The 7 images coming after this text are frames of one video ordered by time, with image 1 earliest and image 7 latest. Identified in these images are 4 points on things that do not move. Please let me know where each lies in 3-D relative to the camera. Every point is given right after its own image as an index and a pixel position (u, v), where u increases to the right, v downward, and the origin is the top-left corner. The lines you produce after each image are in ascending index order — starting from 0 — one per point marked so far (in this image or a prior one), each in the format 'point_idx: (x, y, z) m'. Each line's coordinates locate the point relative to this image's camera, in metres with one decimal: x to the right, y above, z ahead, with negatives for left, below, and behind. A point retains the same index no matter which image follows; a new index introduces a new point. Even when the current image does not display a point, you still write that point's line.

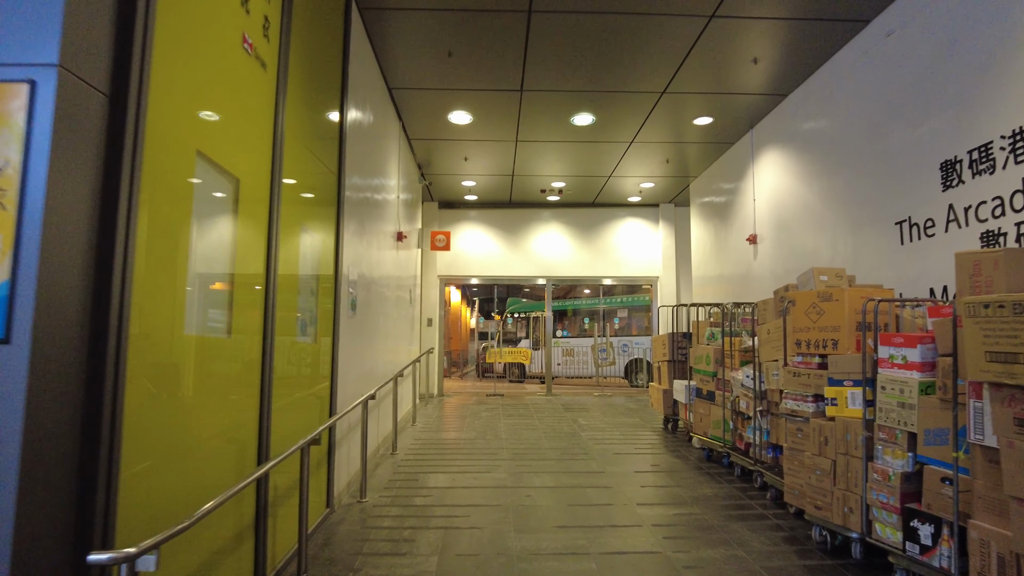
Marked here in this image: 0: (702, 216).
0: (+2.2, +0.9, +7.9) m
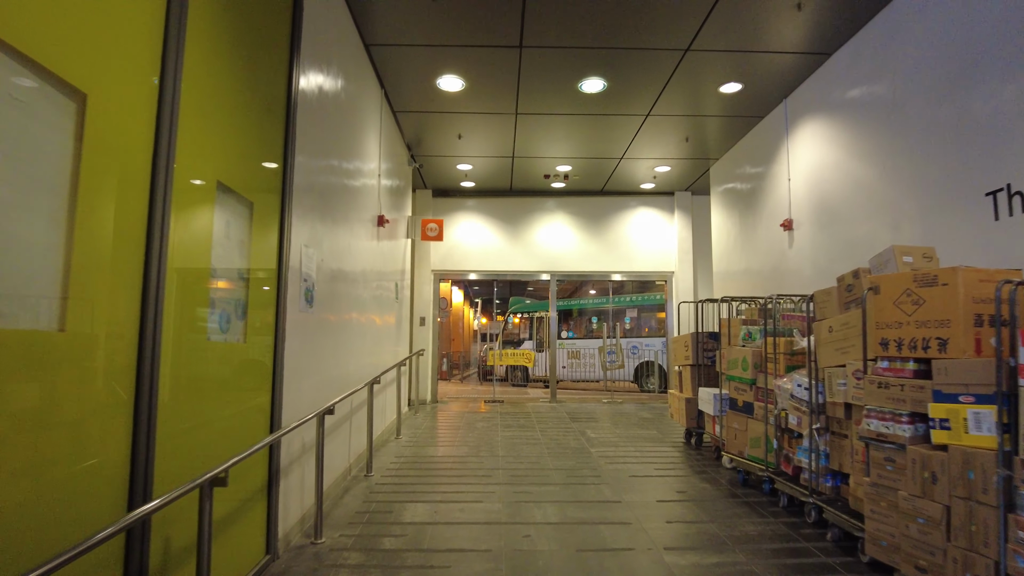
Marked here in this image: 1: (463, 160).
0: (+2.3, +0.9, +7.1) m
1: (-0.5, +1.4, +7.1) m
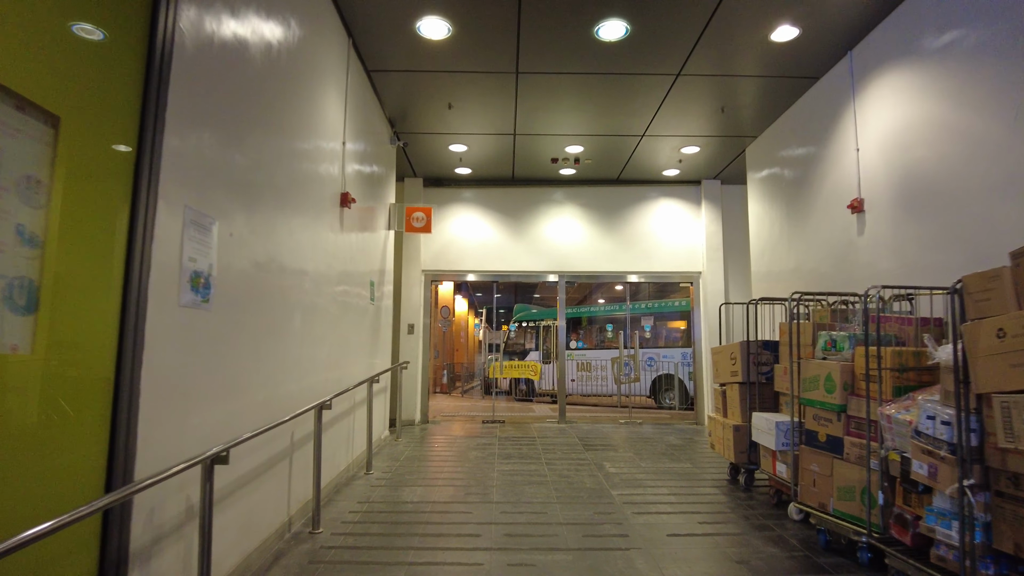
0: (+2.3, +0.9, +6.0) m
1: (-0.5, +1.4, +6.1) m
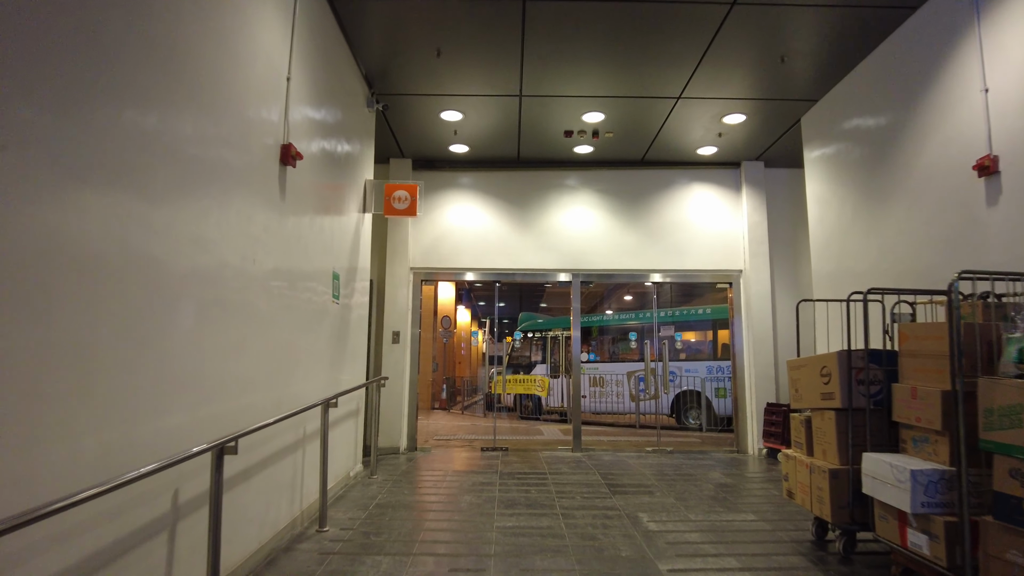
0: (+2.3, +0.9, +4.9) m
1: (-0.5, +1.4, +5.0) m
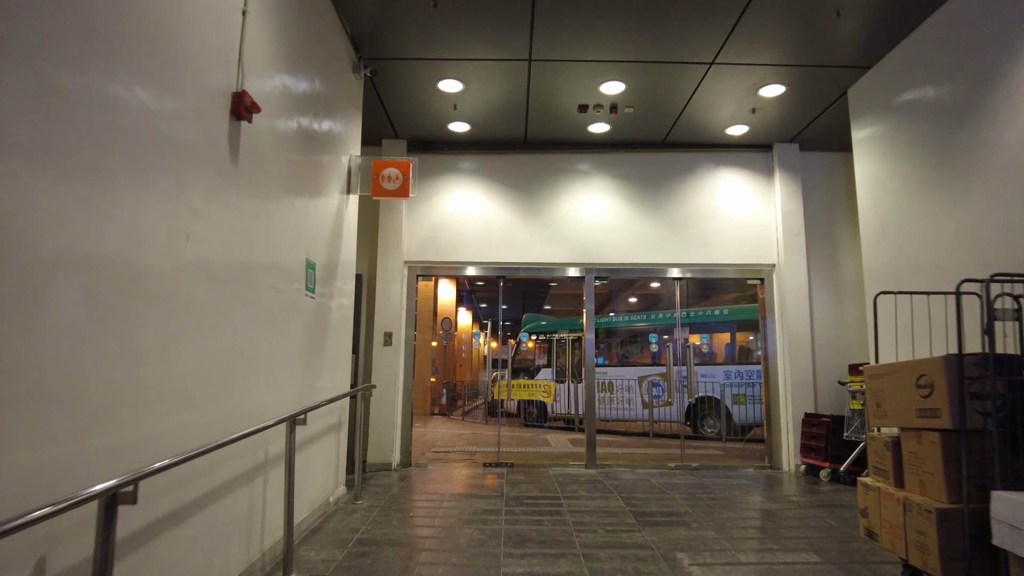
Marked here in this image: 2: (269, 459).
0: (+2.4, +0.9, +4.3) m
1: (-0.4, +1.4, +4.4) m
2: (-1.0, -0.7, +2.7) m
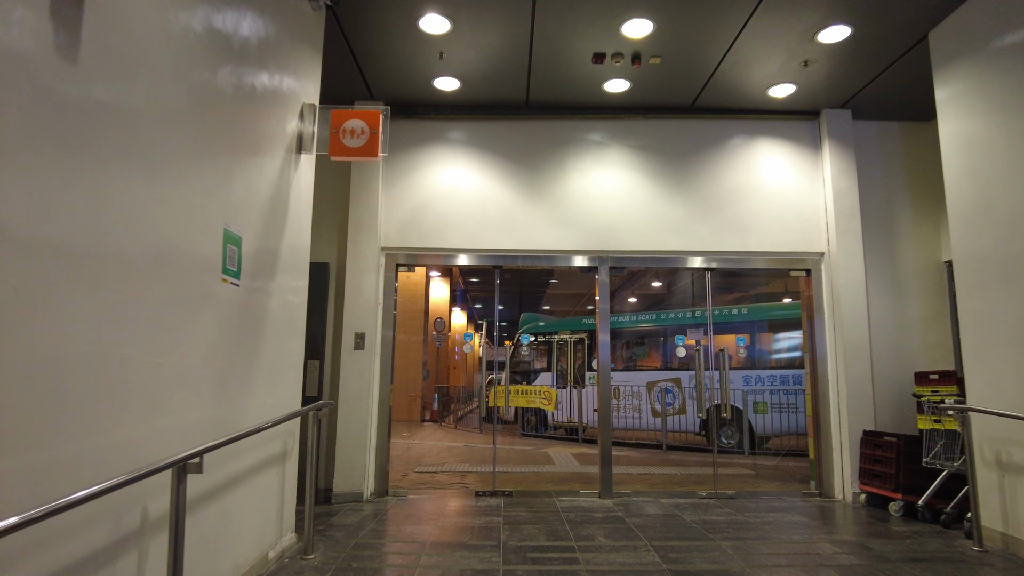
0: (+2.4, +1.0, +3.4) m
1: (-0.4, +1.5, +3.5) m
2: (-1.0, -0.6, +1.8) m
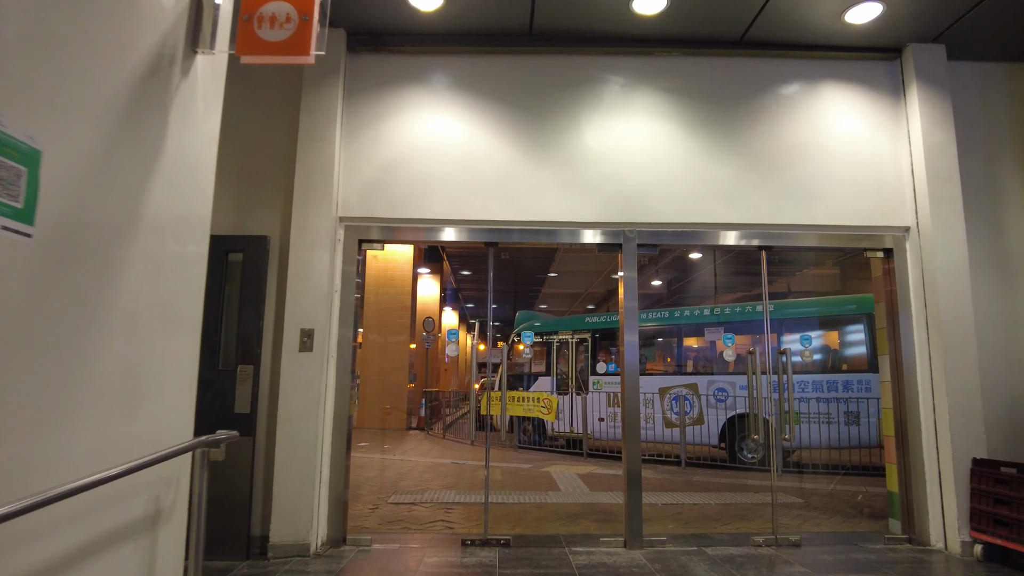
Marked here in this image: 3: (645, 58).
0: (+2.4, +1.1, +2.4) m
1: (-0.4, +1.6, +2.5) m
2: (-1.0, -0.5, +0.8) m
3: (+0.7, +1.3, +3.7) m
